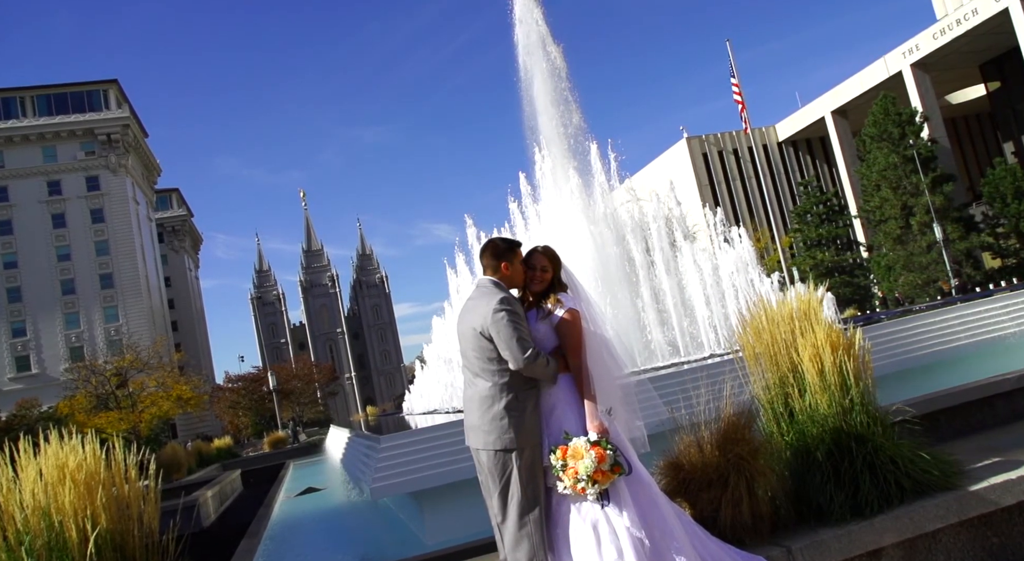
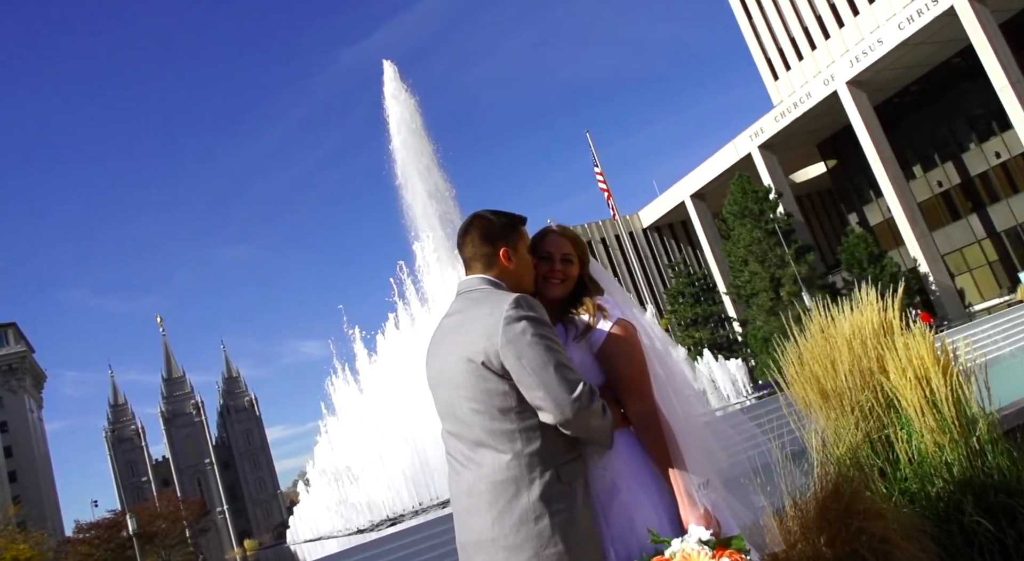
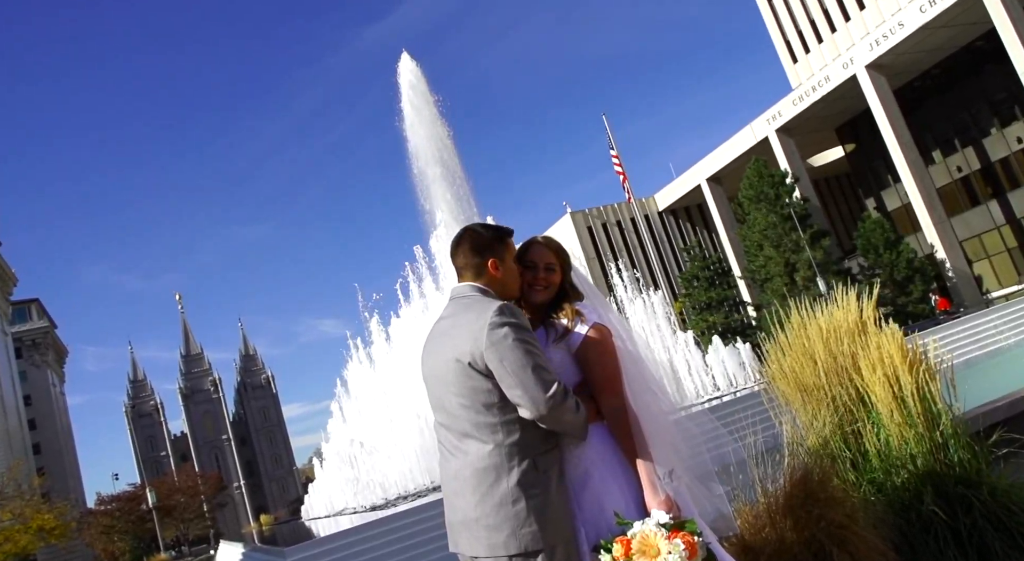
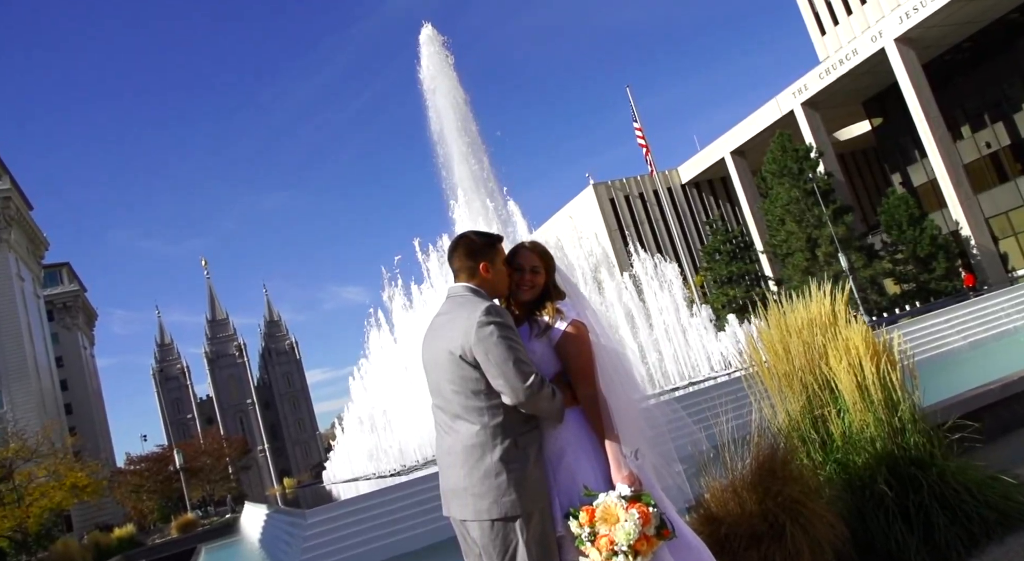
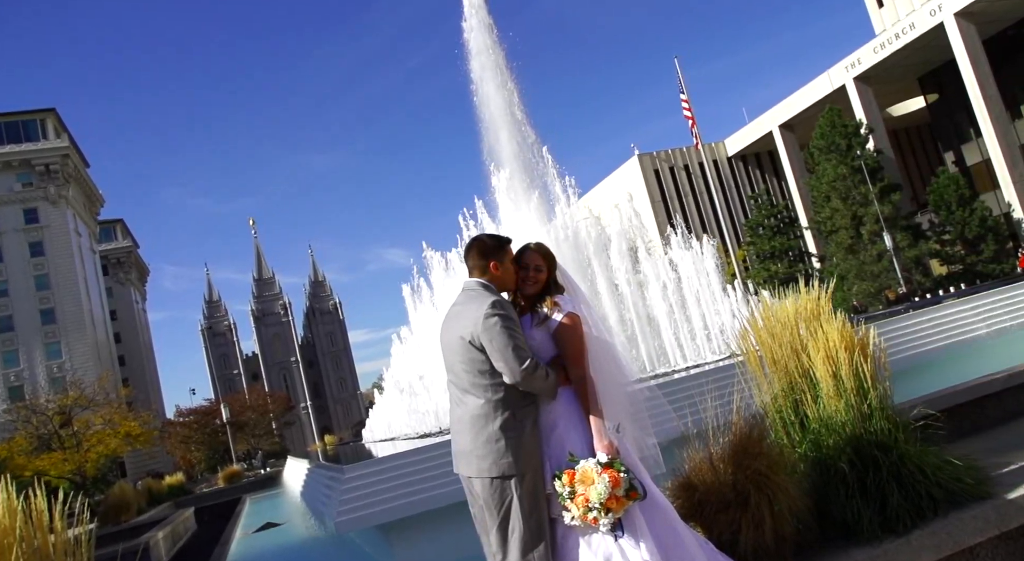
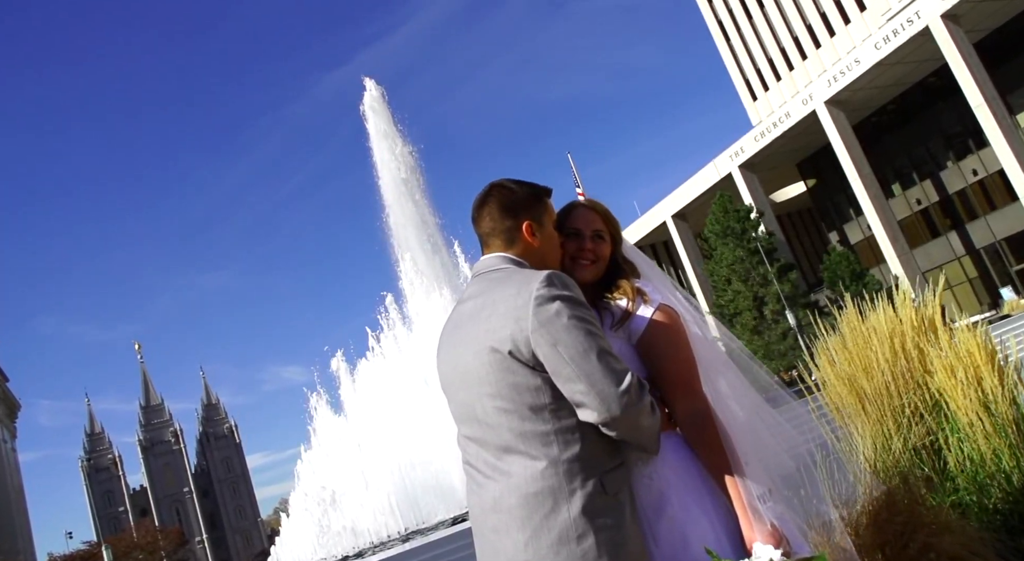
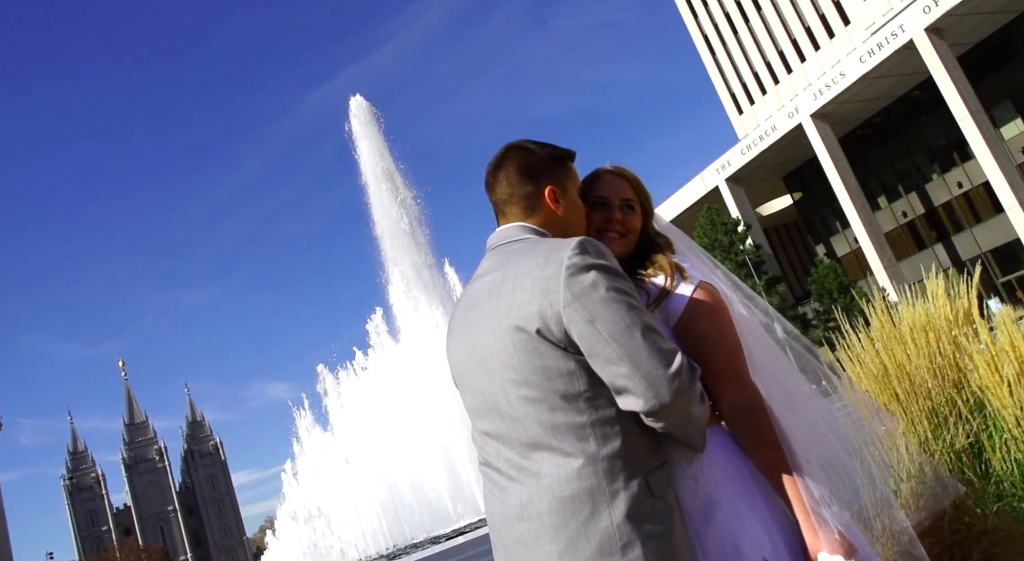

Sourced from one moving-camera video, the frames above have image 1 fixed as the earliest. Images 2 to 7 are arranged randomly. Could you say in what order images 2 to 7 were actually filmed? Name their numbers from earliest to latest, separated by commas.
5, 4, 3, 2, 6, 7
